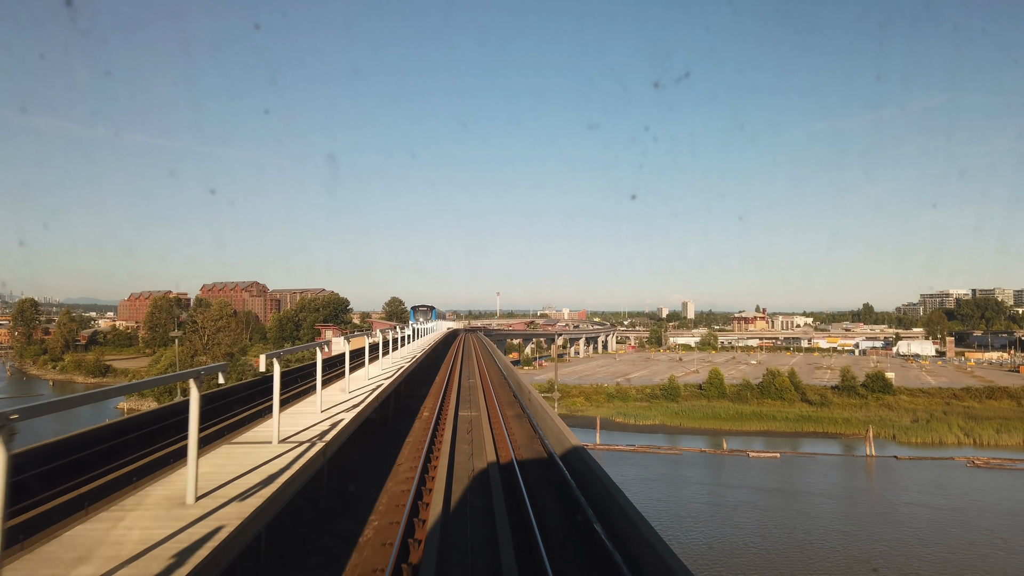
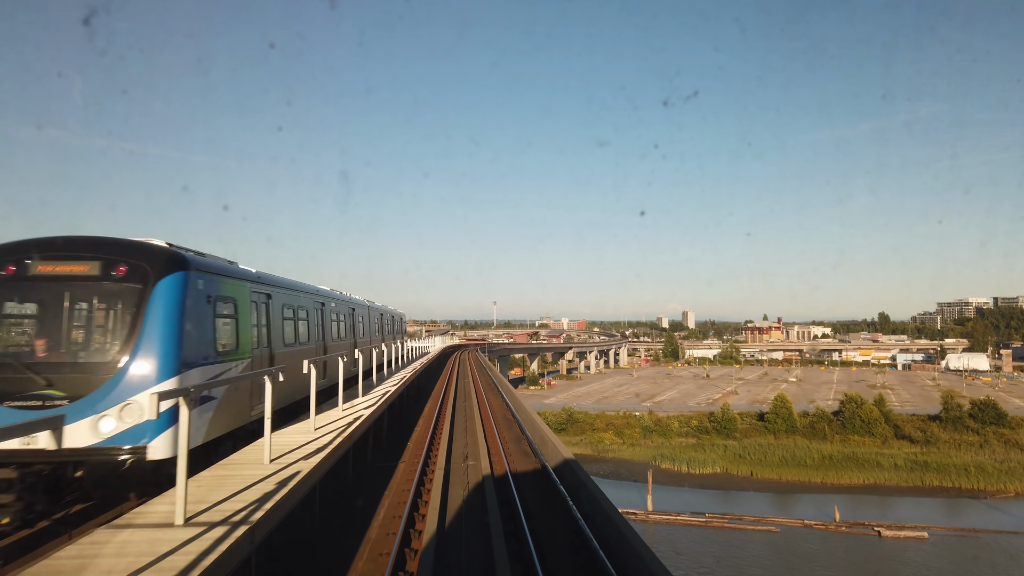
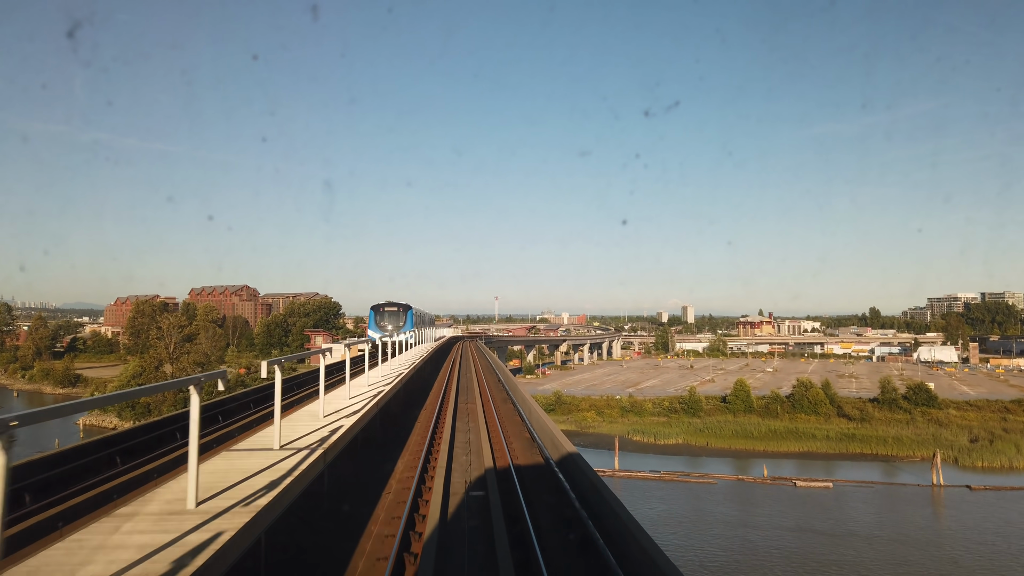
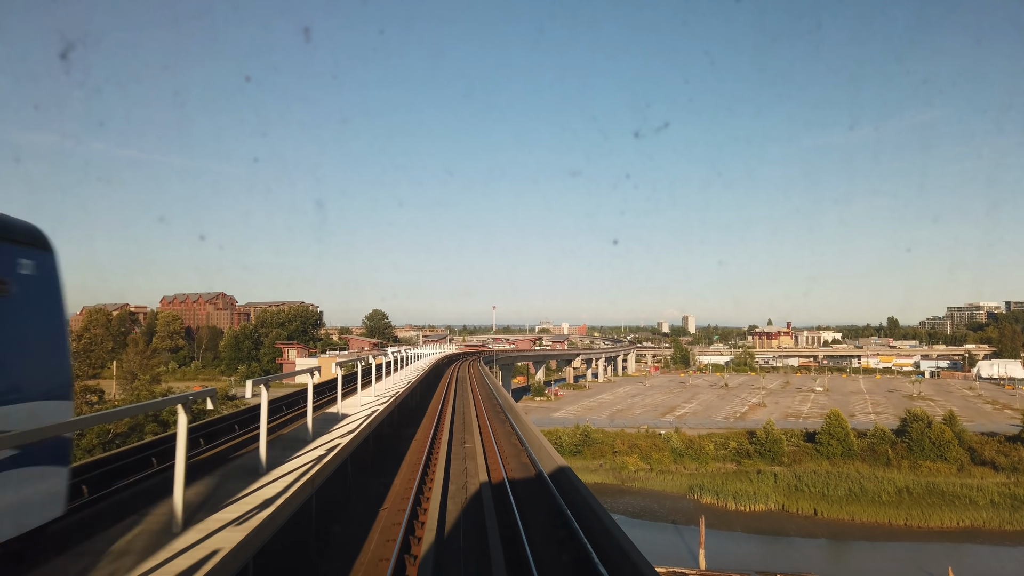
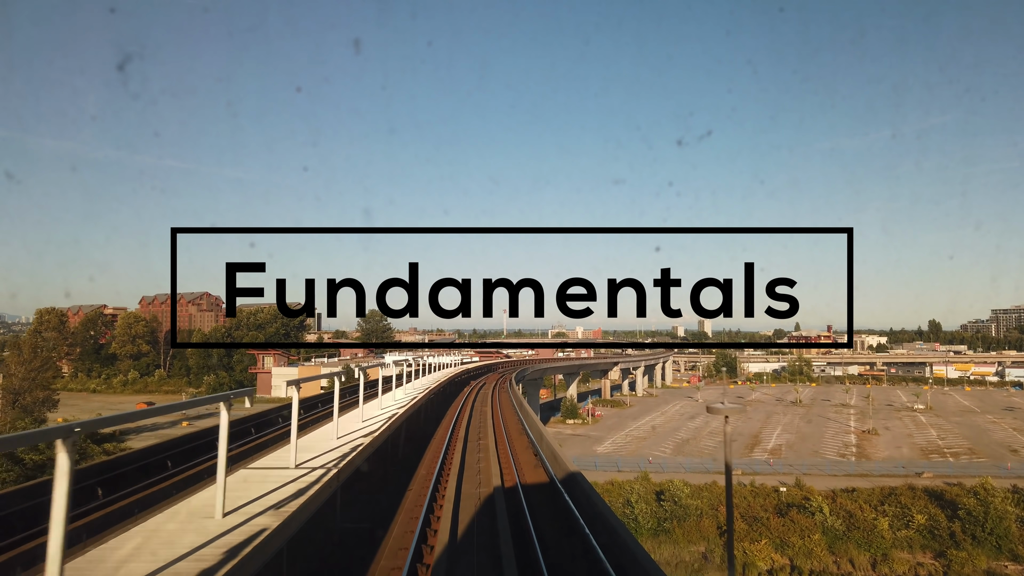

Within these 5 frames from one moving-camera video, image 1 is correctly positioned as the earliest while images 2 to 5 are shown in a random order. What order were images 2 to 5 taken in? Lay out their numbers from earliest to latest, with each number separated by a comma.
3, 2, 4, 5
